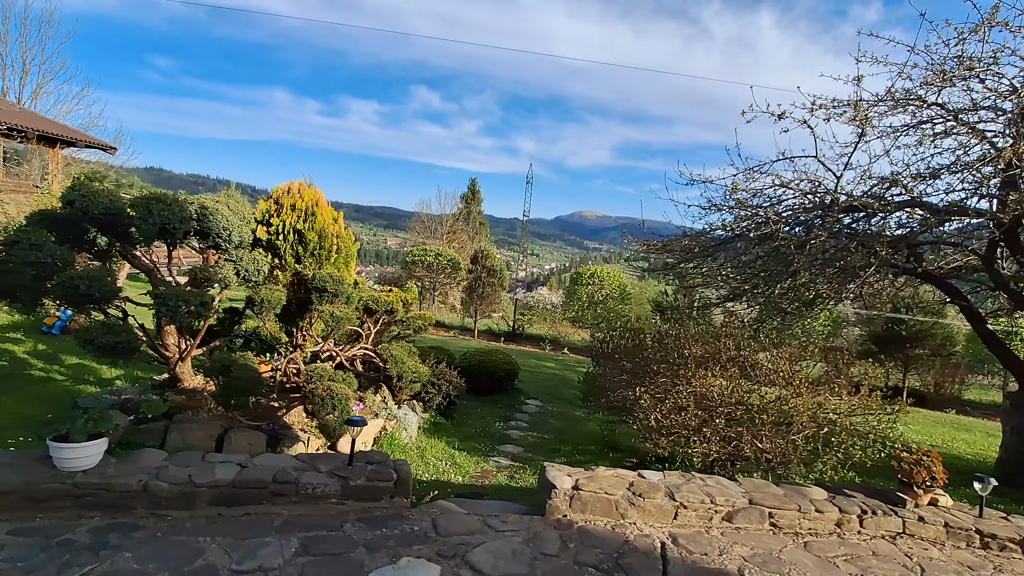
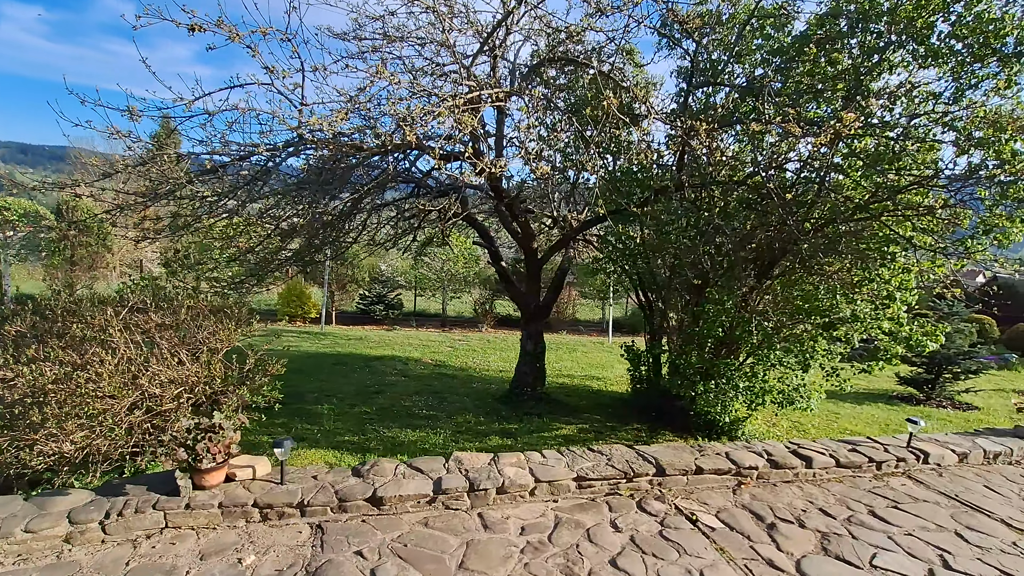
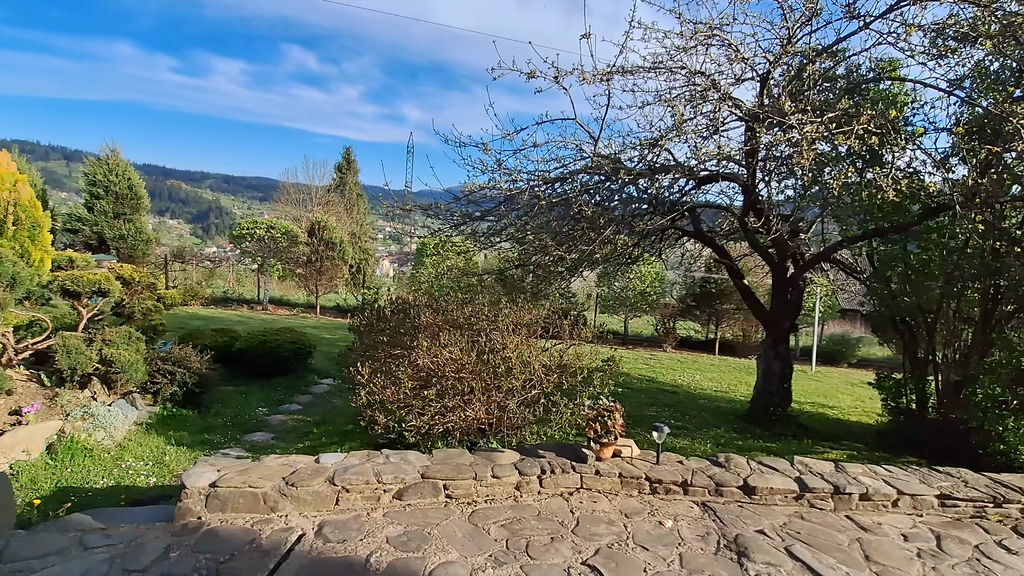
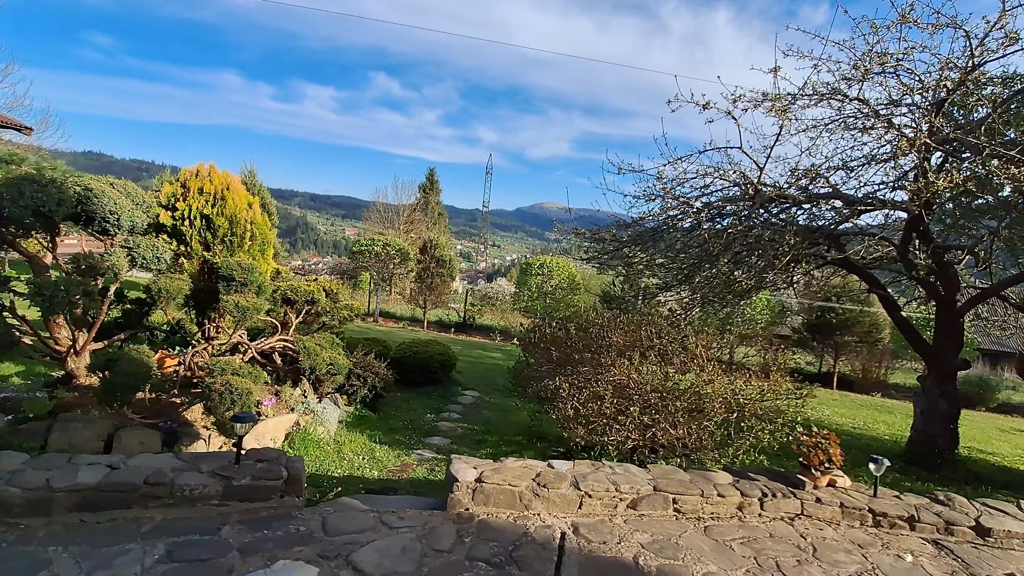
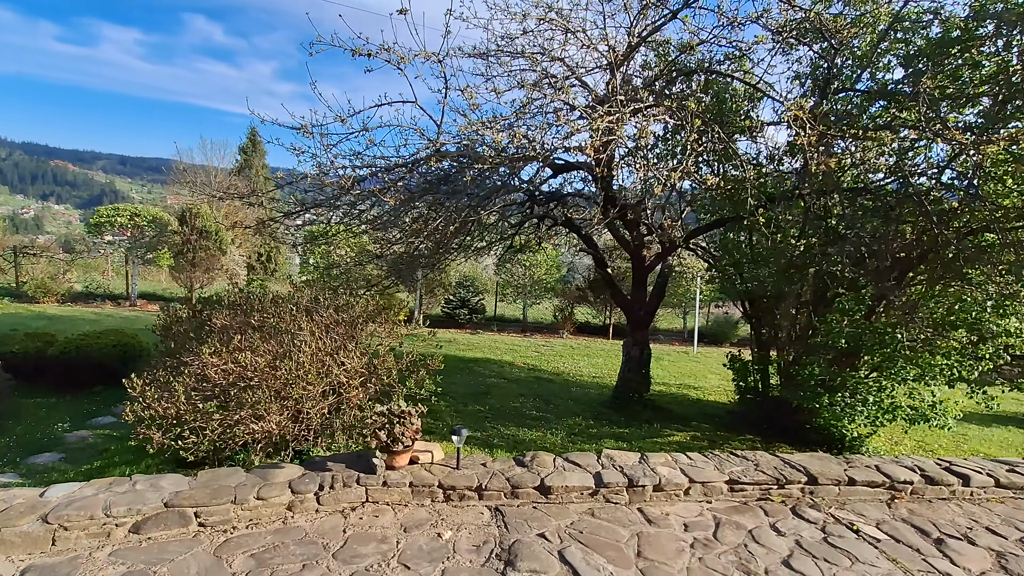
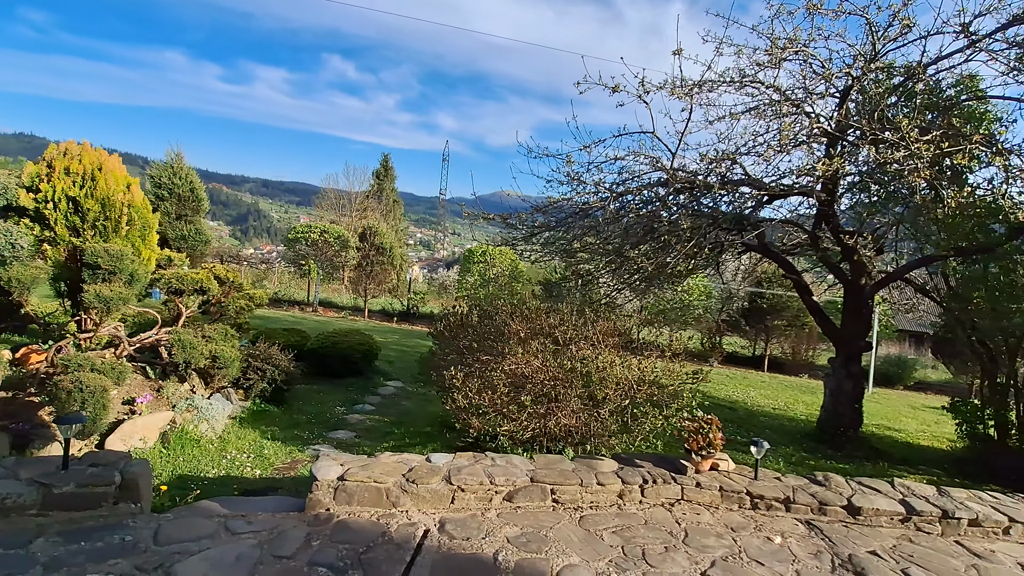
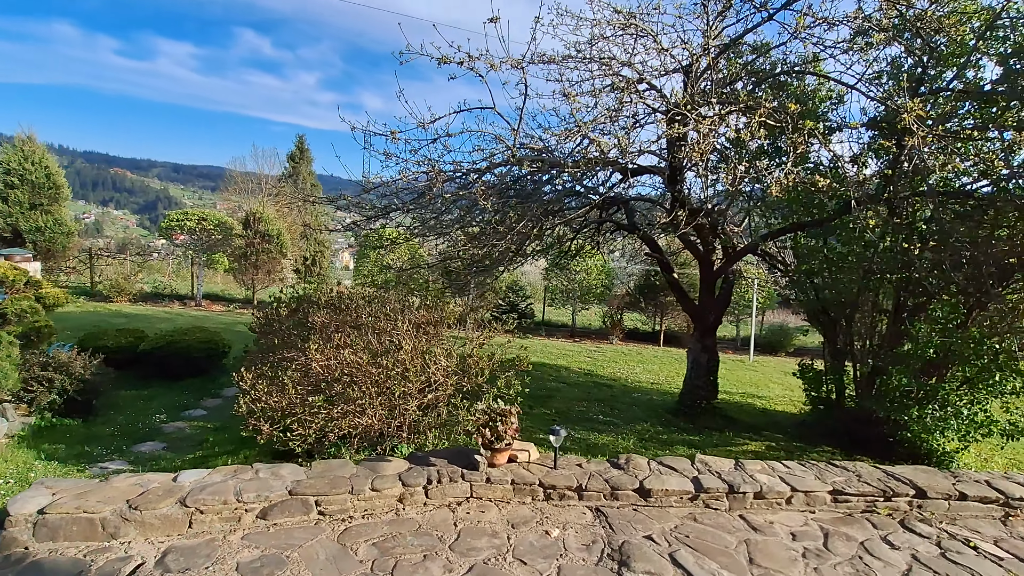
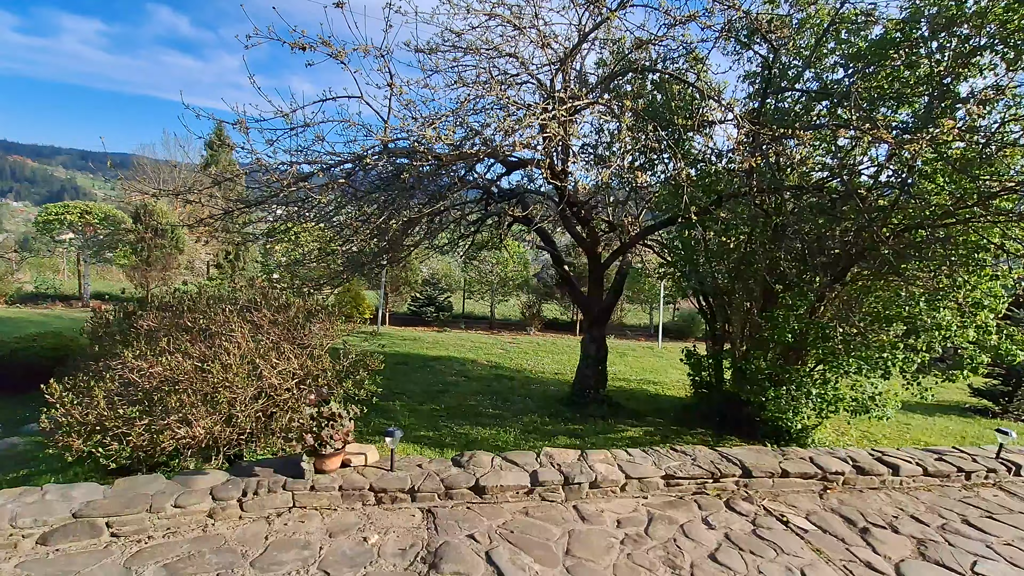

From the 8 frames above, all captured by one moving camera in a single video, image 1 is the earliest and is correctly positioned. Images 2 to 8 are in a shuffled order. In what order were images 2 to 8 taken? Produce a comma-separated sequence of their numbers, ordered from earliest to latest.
4, 6, 3, 7, 5, 8, 2
